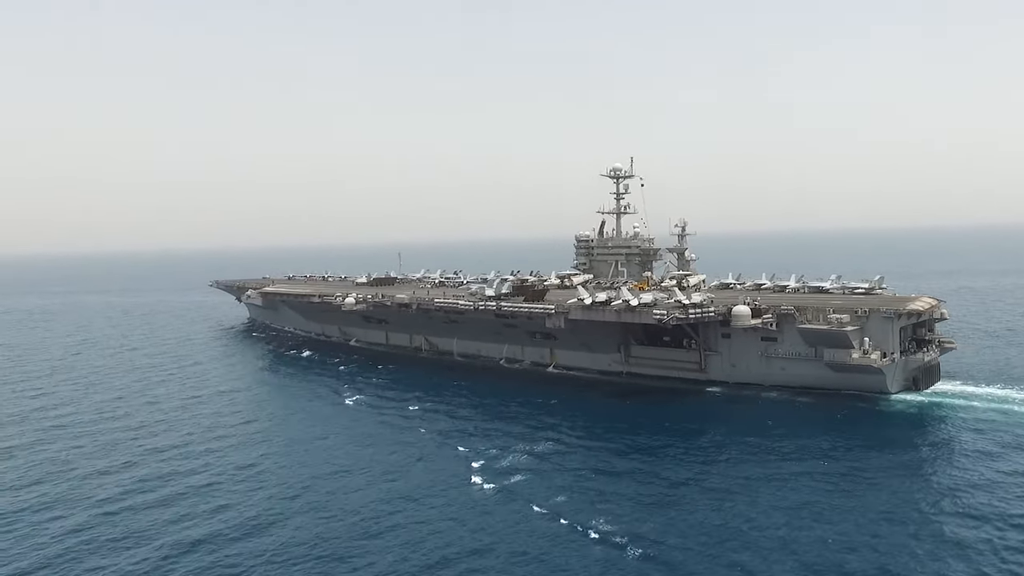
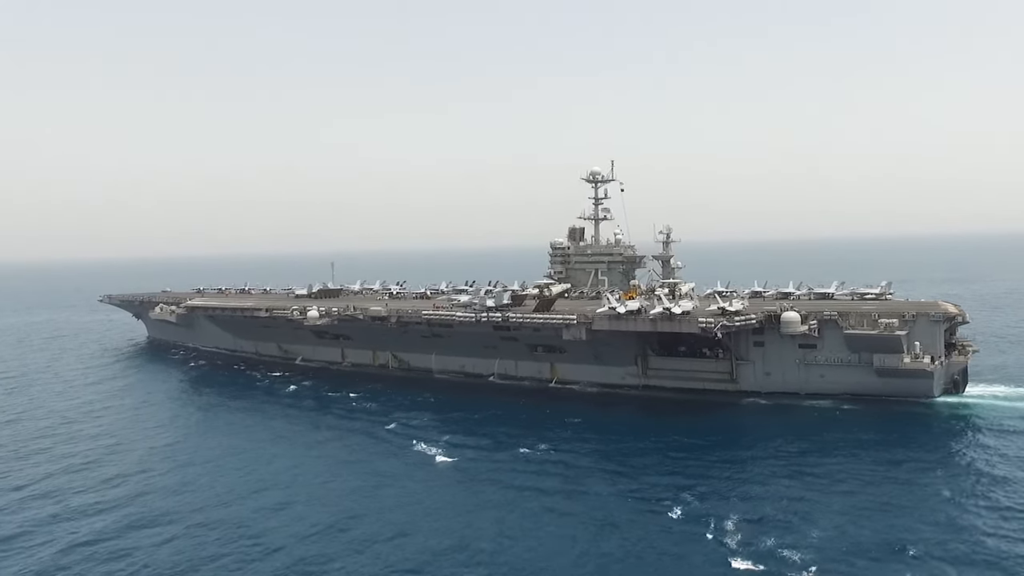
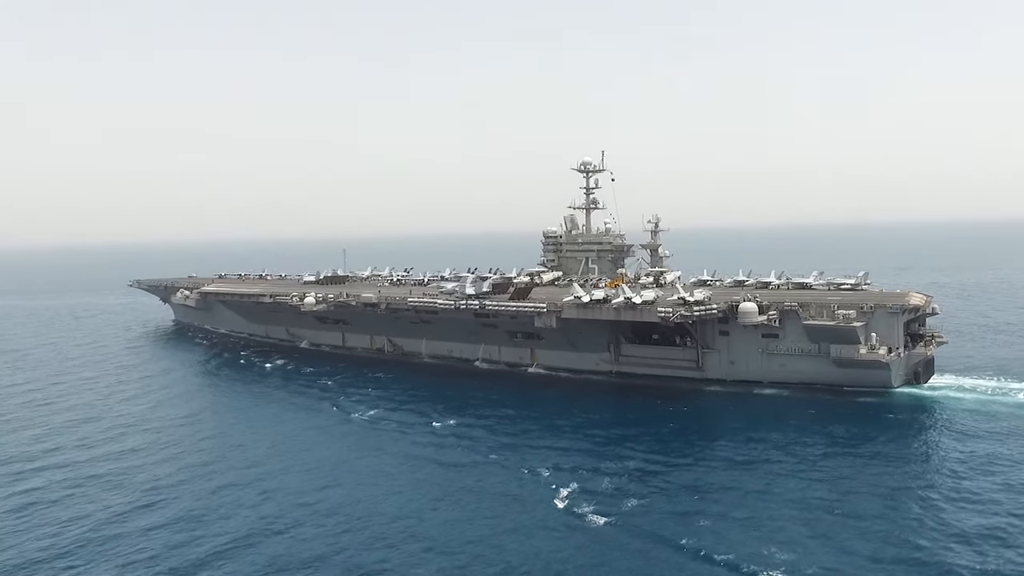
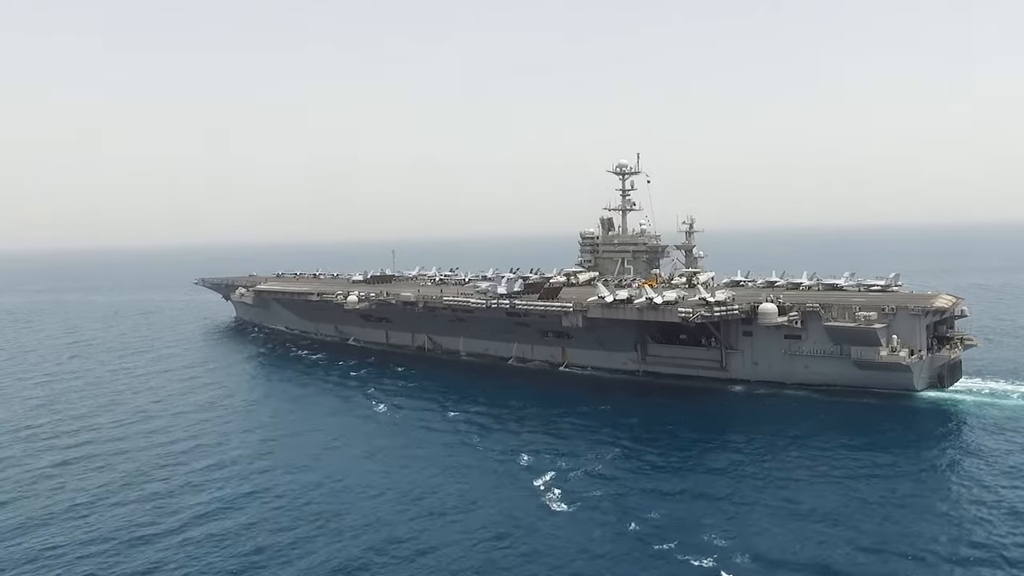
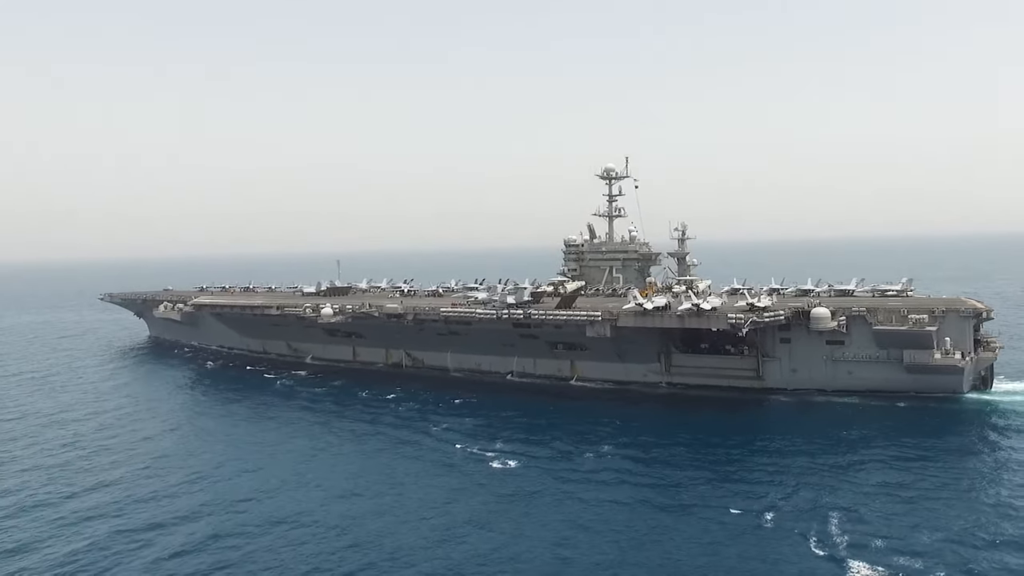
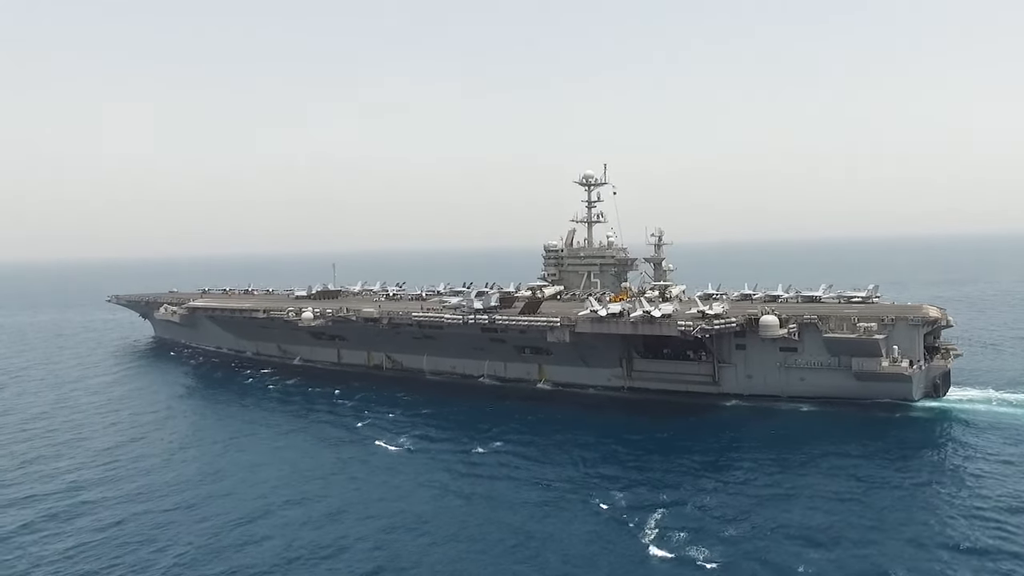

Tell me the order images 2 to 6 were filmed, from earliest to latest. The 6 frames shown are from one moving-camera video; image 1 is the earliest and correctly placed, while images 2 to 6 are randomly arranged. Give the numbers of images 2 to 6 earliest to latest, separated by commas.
4, 3, 6, 2, 5
